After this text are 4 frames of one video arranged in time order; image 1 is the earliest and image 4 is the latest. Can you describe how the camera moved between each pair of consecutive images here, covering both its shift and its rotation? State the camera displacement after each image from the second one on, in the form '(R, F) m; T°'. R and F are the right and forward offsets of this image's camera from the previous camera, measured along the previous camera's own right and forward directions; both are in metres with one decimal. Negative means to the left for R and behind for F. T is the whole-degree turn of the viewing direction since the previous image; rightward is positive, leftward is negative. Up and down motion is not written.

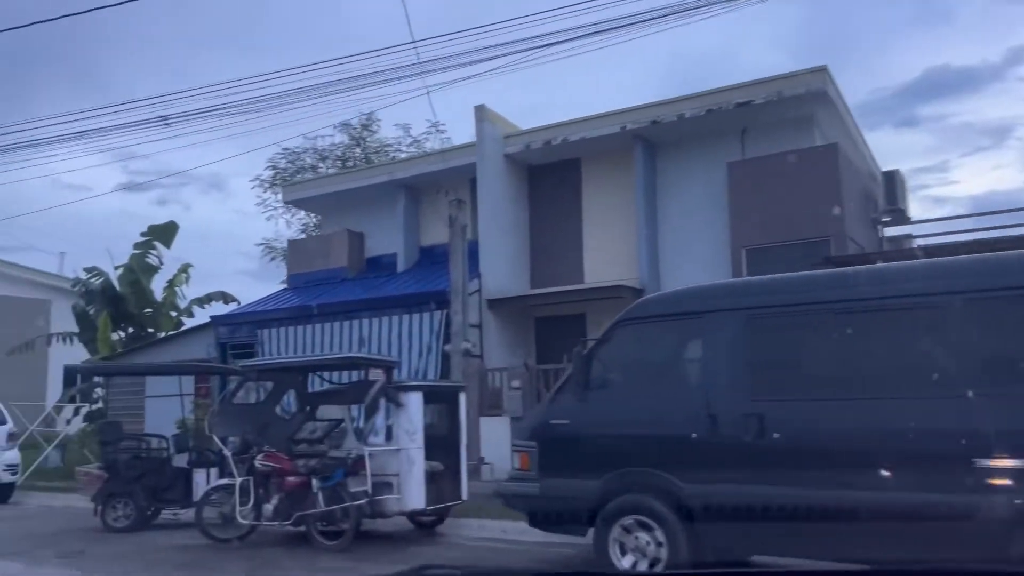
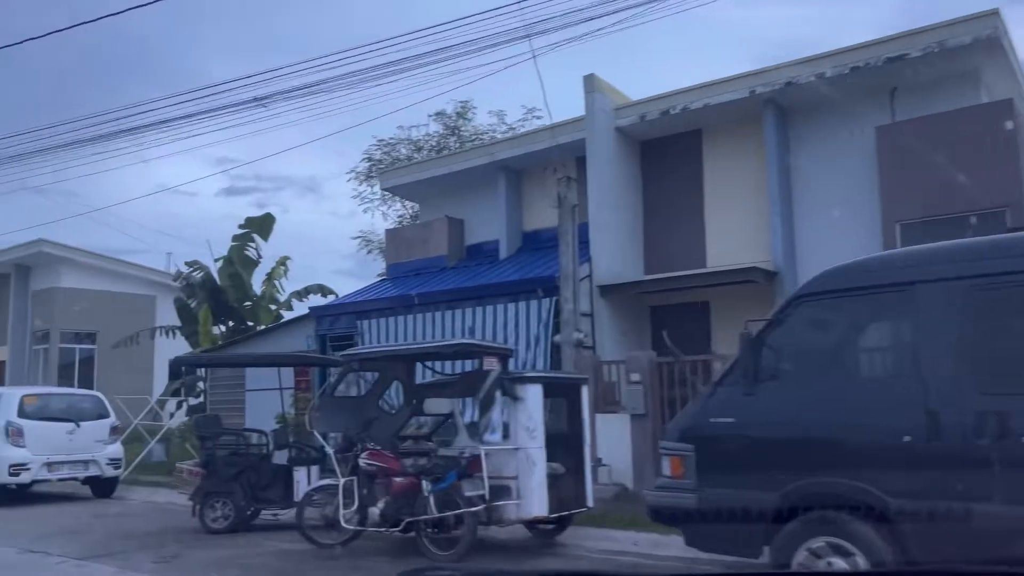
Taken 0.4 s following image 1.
(-0.4, +1.1) m; -6°
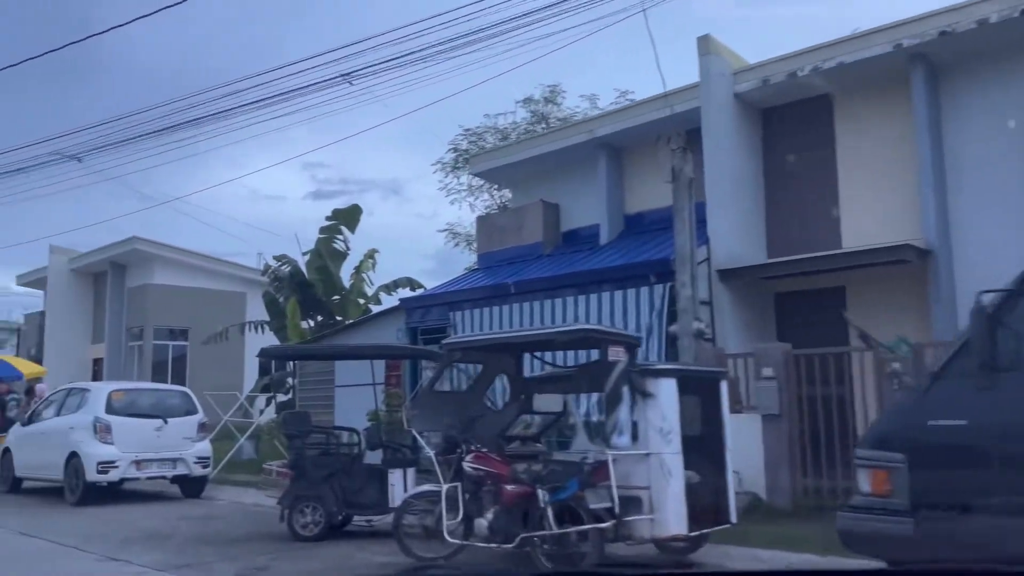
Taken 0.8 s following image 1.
(-0.4, +1.2) m; -6°
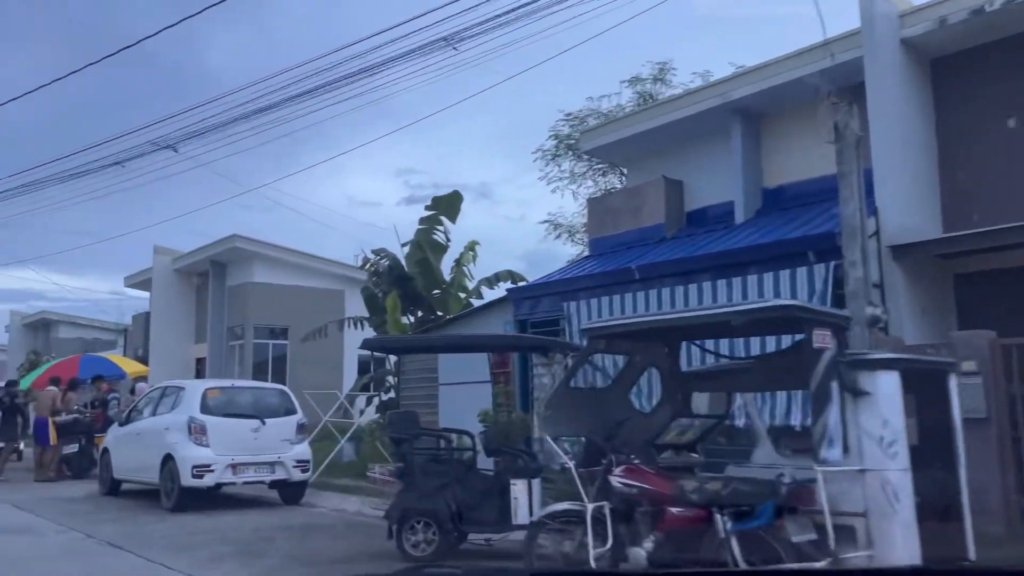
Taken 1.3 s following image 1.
(-0.5, +1.5) m; -6°
